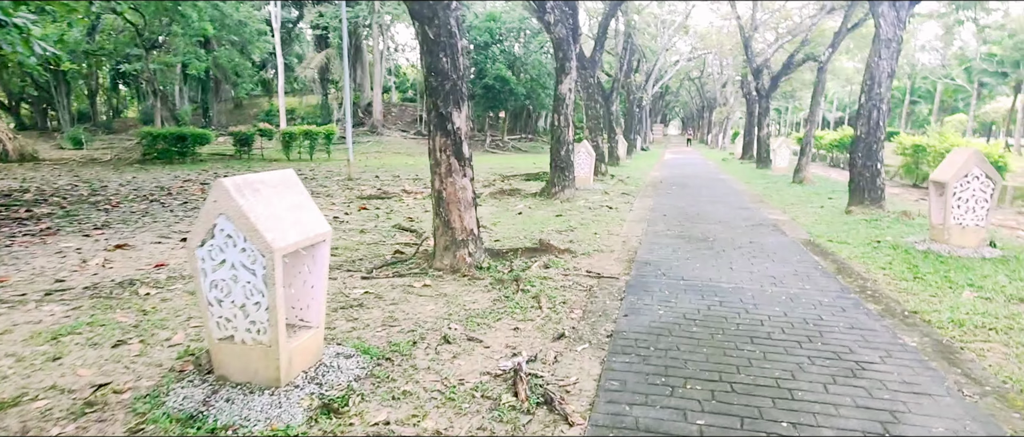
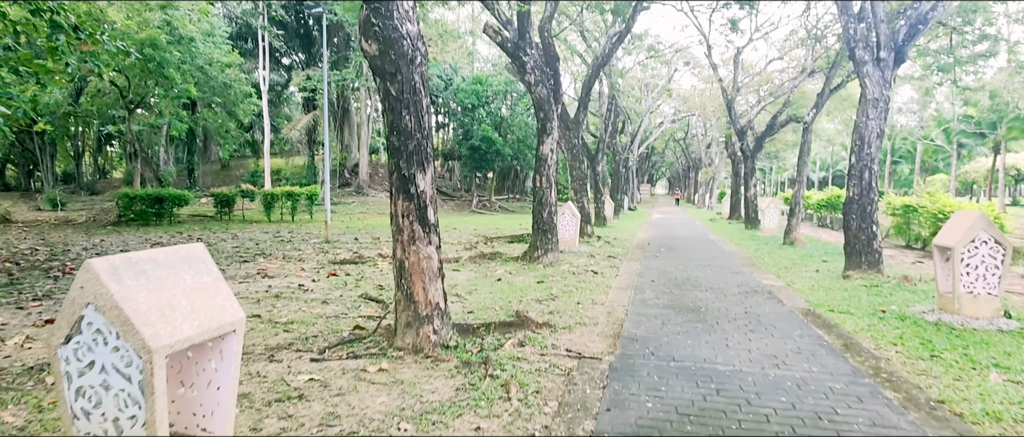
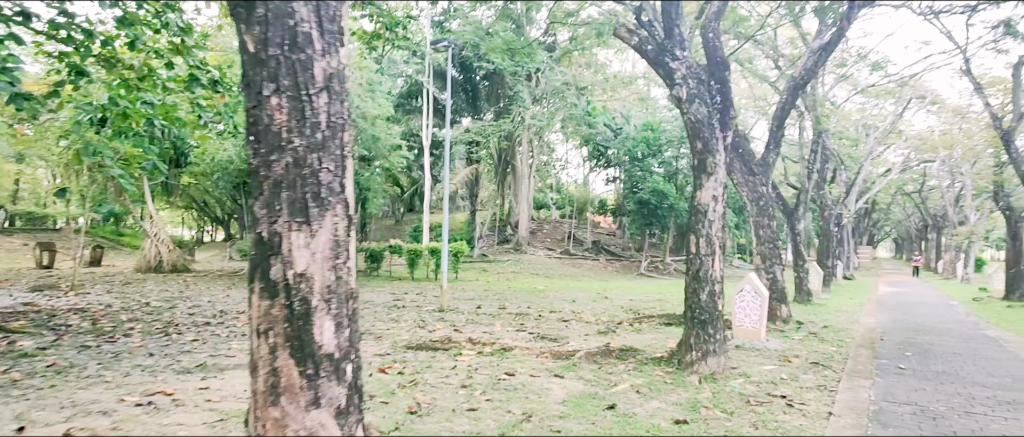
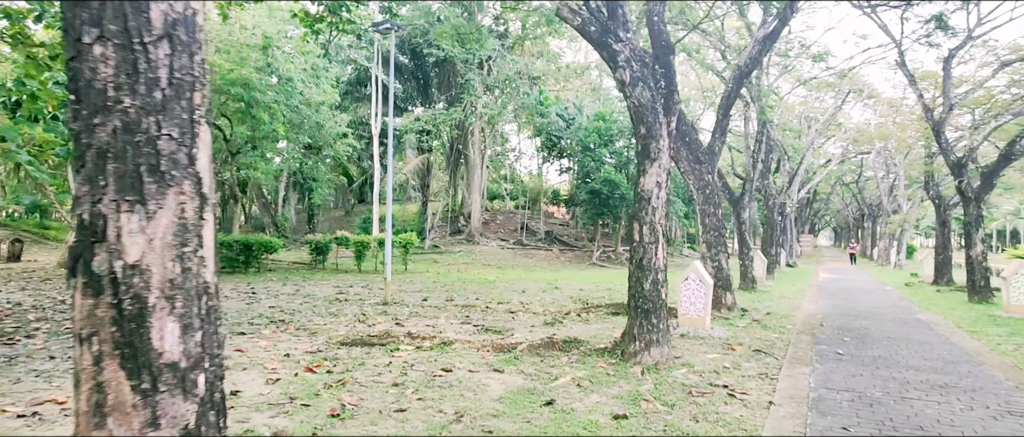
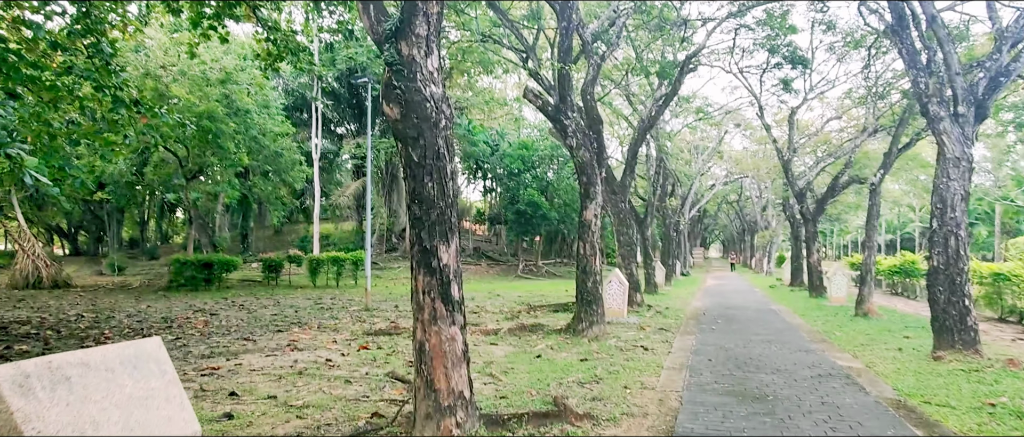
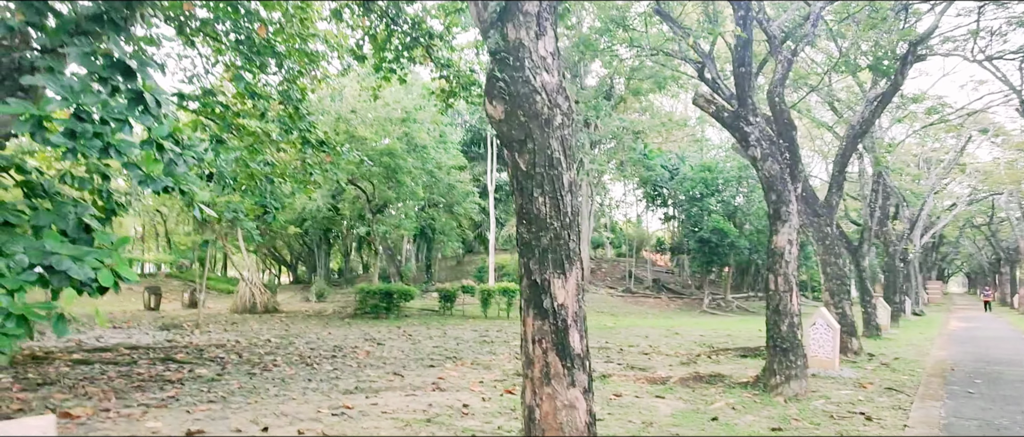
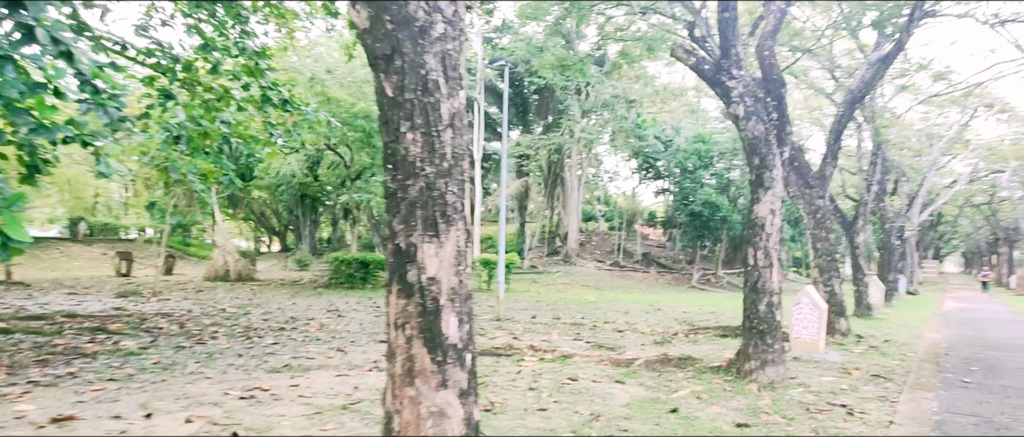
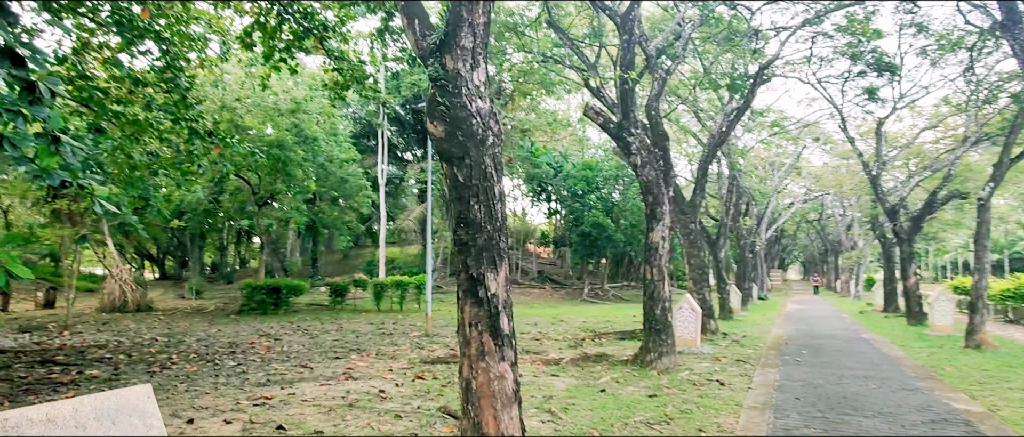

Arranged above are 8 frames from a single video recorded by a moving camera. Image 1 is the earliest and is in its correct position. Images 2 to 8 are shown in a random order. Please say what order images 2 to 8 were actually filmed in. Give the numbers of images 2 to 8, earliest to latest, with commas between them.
2, 5, 8, 6, 7, 3, 4
